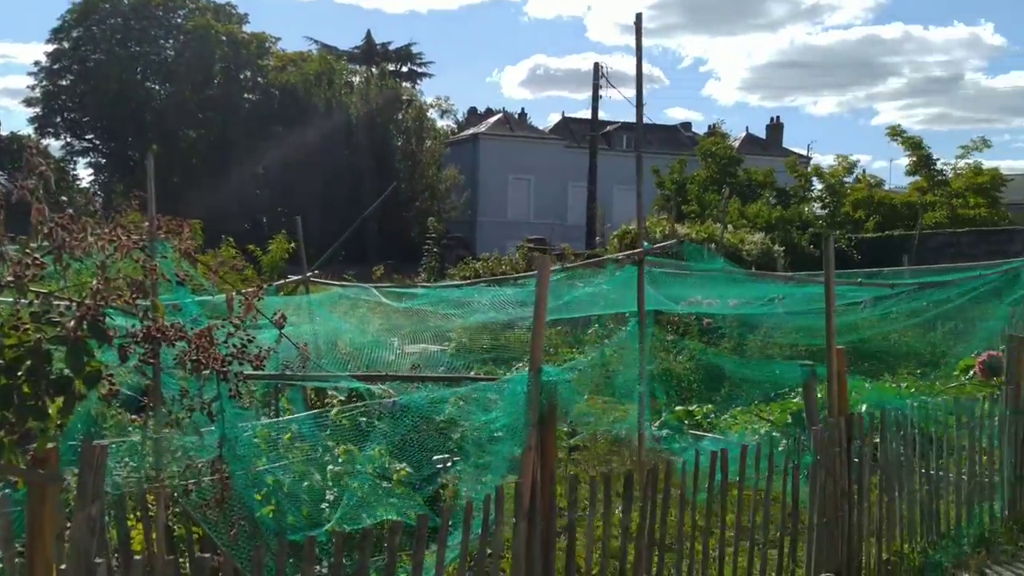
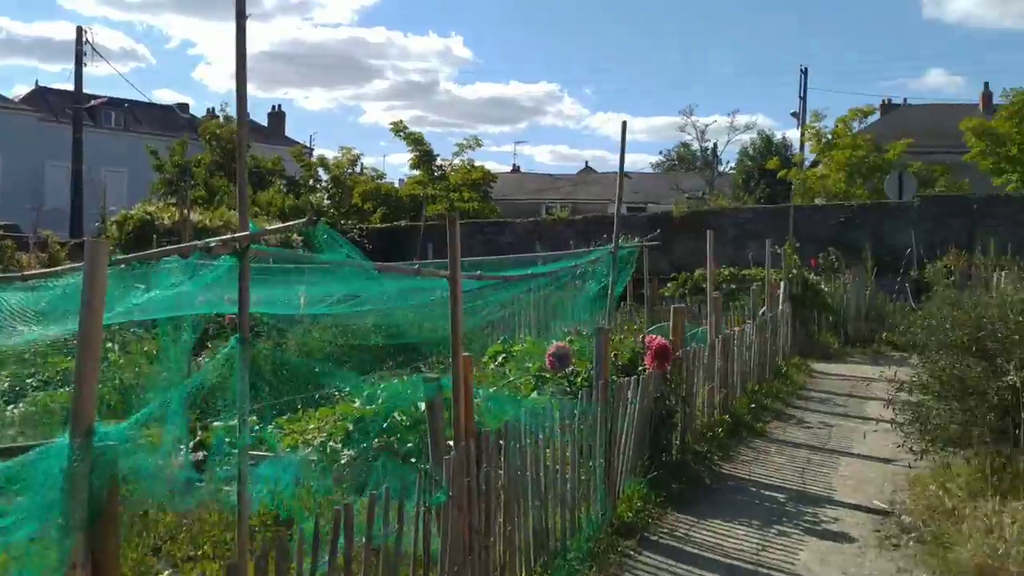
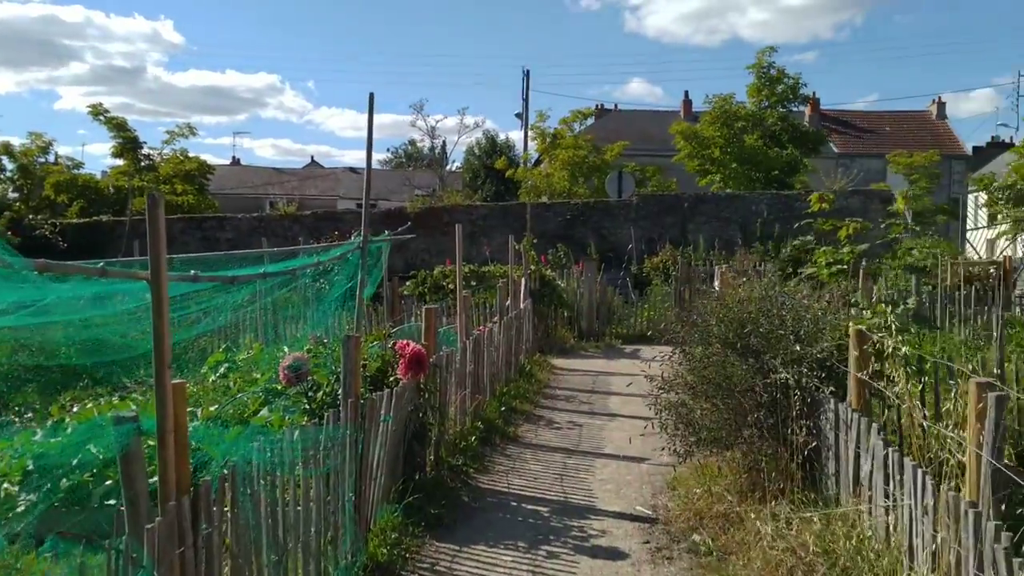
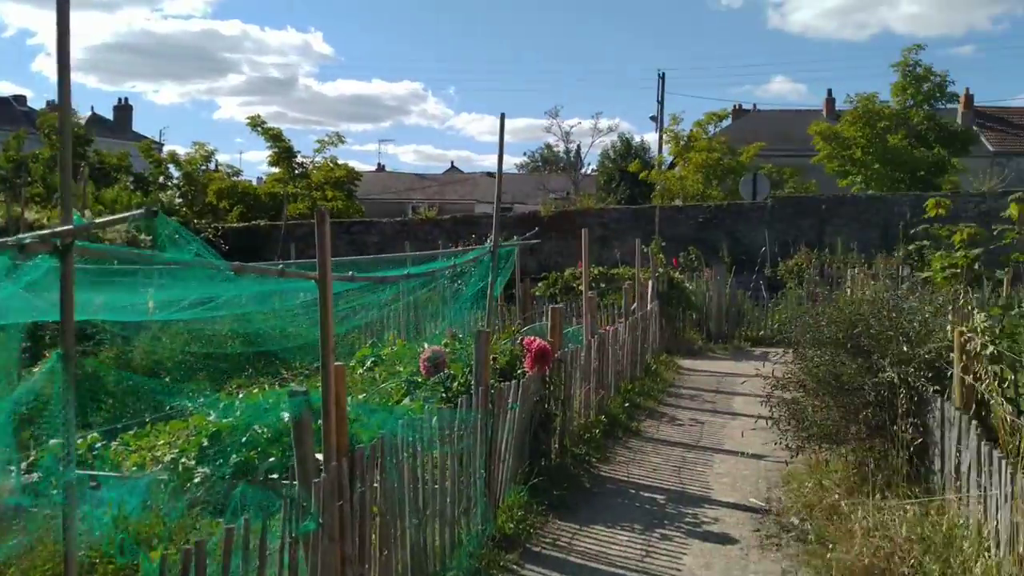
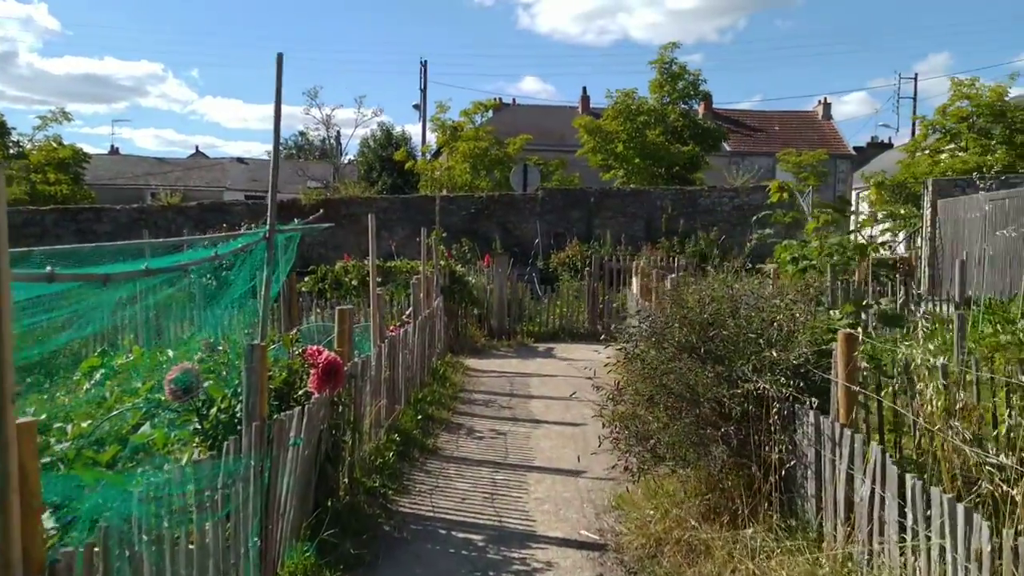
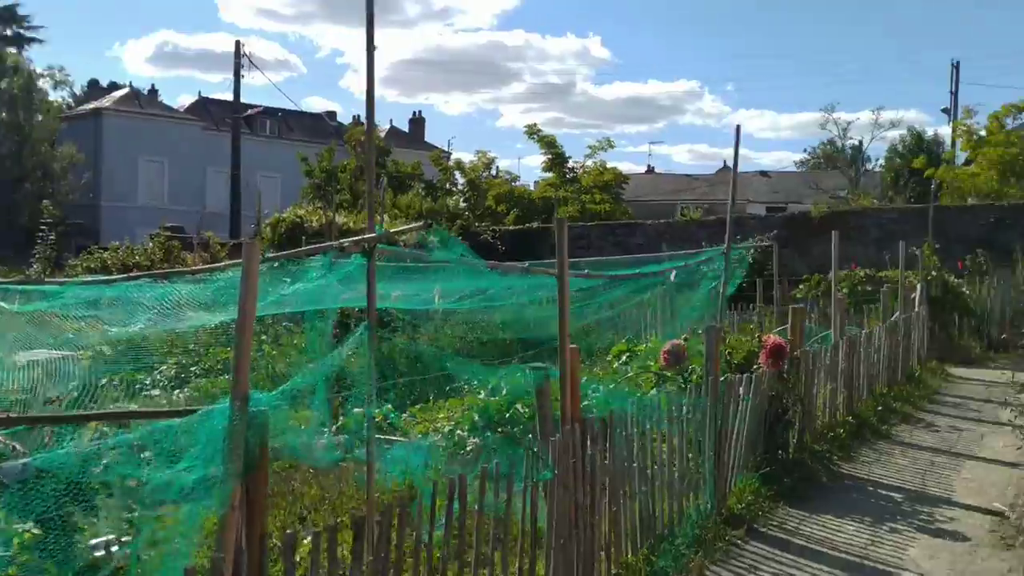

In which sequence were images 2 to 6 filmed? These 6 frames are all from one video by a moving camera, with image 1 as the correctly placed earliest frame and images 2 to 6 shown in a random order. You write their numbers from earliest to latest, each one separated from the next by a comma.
6, 2, 4, 3, 5
